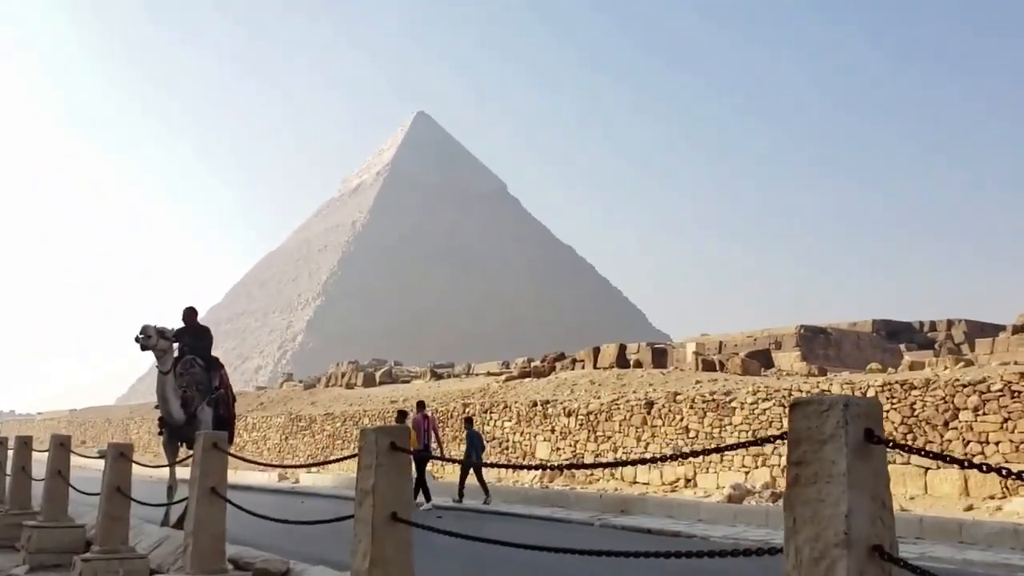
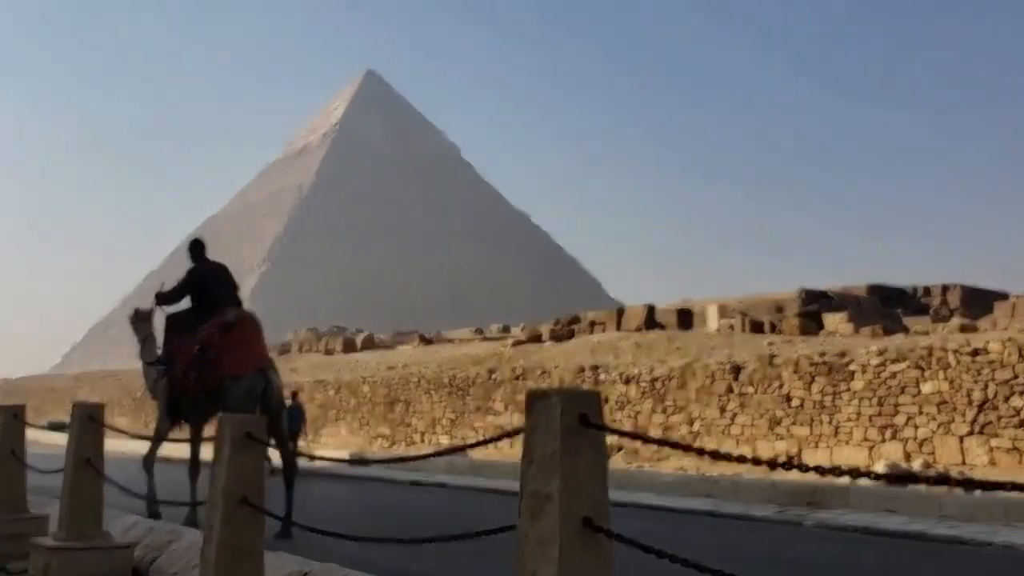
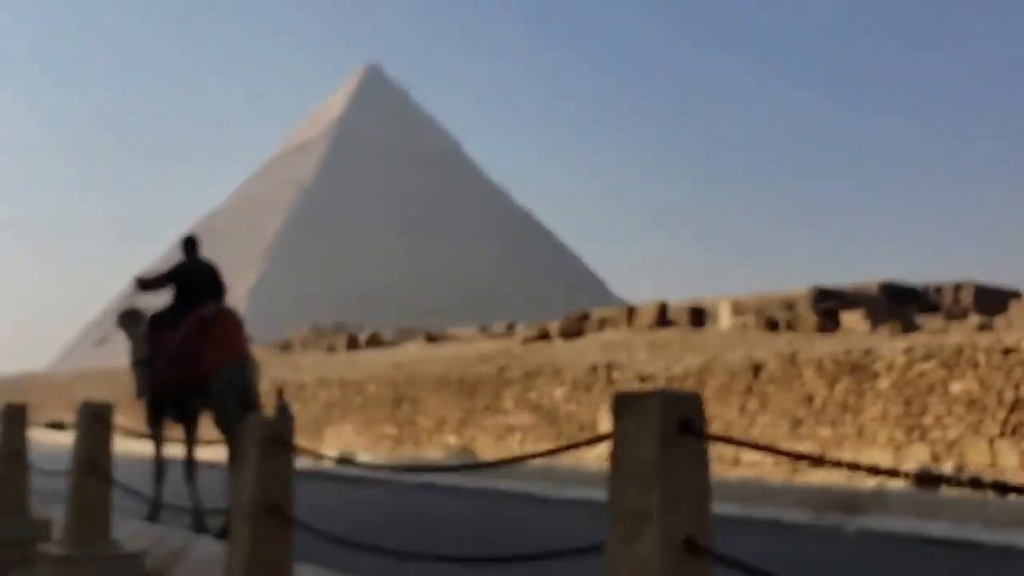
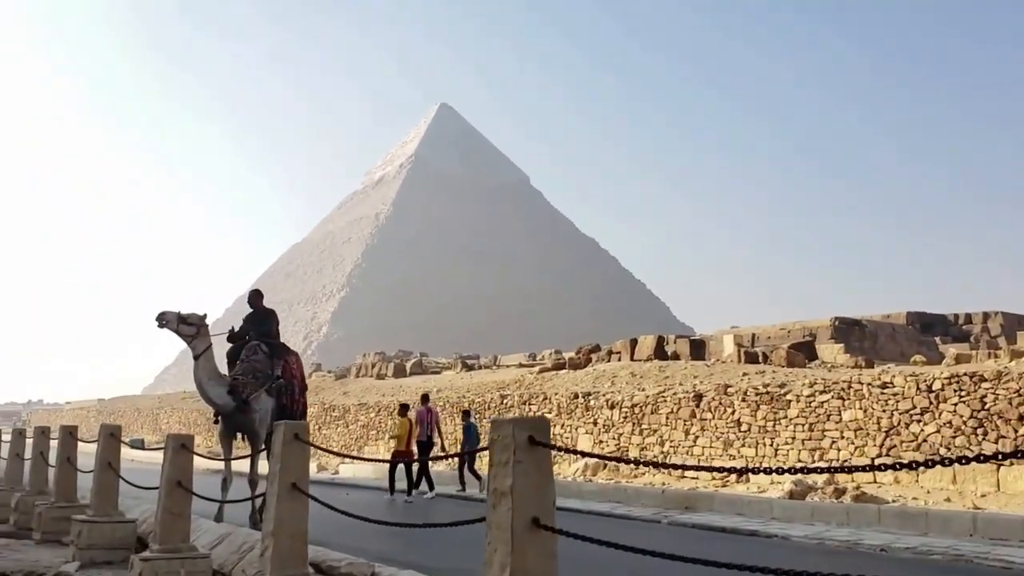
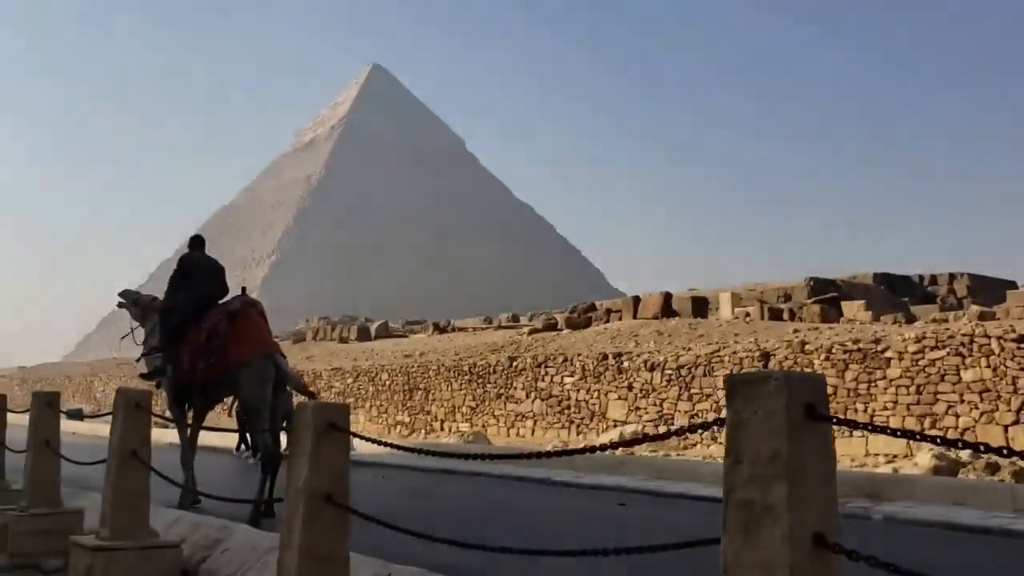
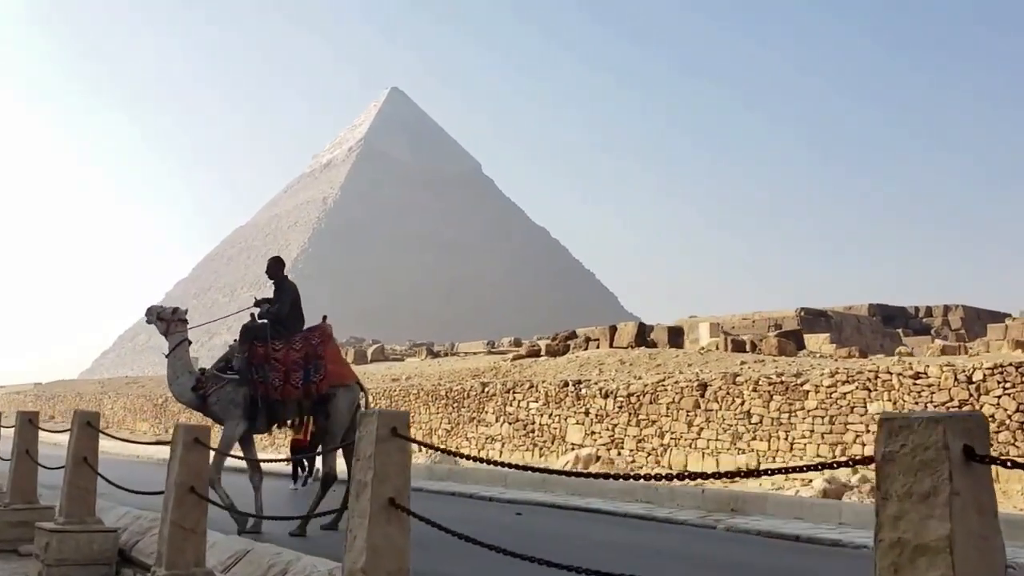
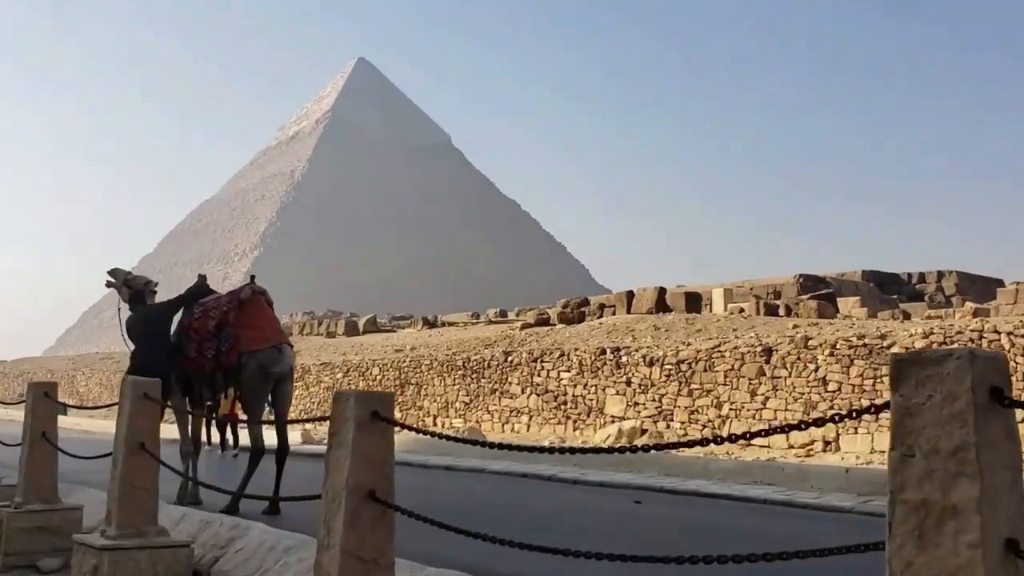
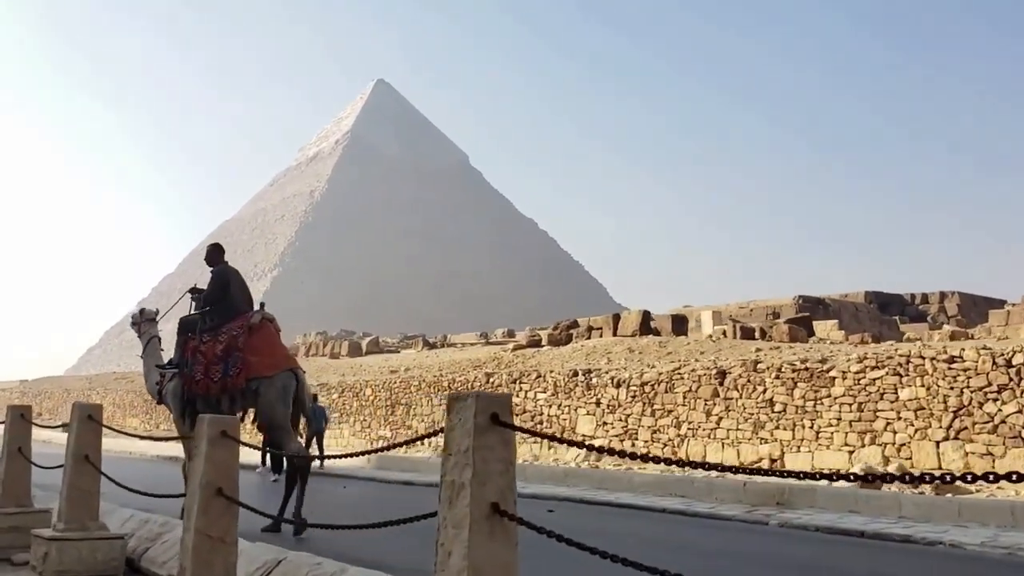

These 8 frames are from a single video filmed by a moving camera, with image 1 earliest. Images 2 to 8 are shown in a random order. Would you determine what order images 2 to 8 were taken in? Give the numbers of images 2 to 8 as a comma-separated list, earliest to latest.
4, 6, 8, 2, 3, 5, 7
